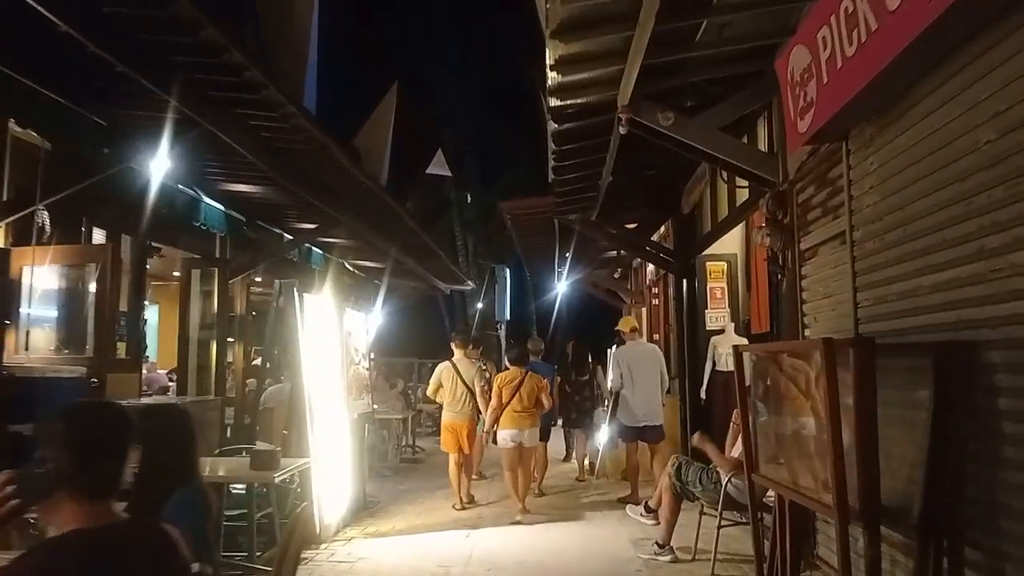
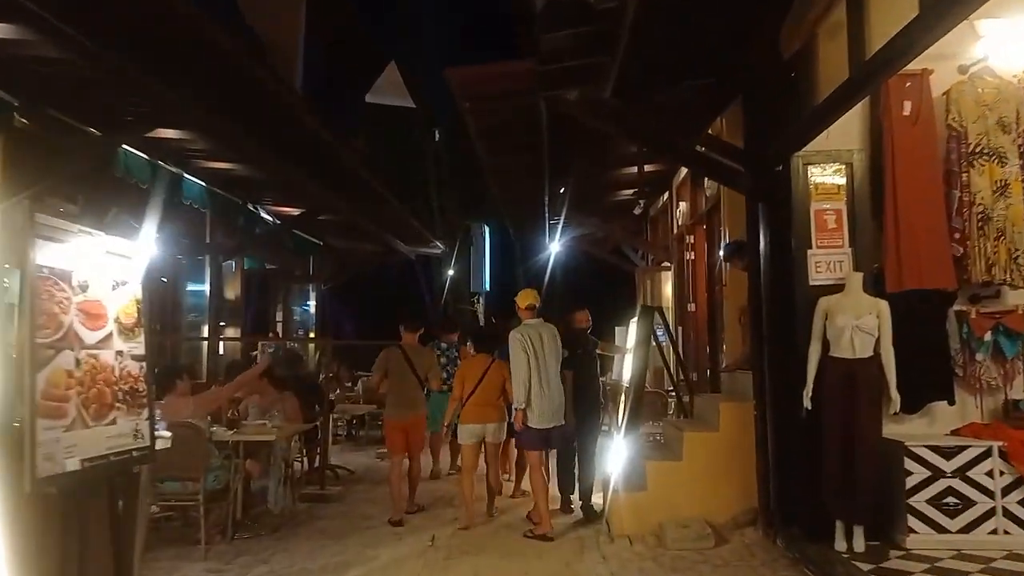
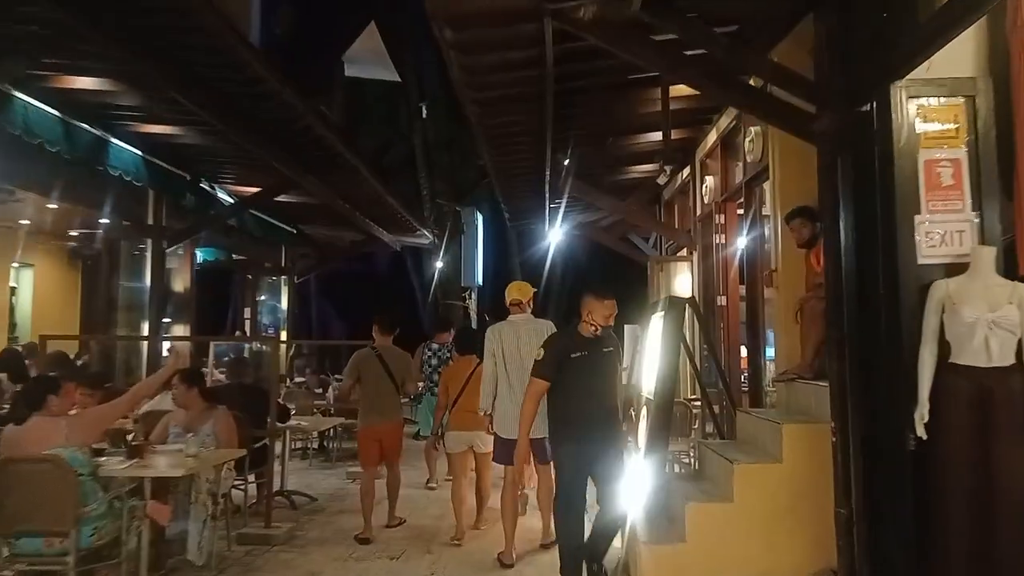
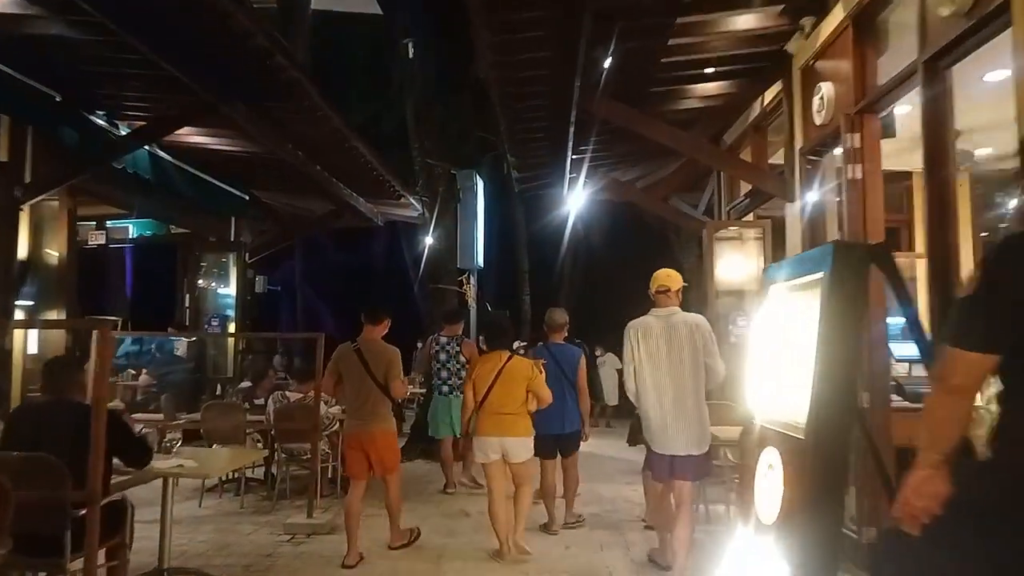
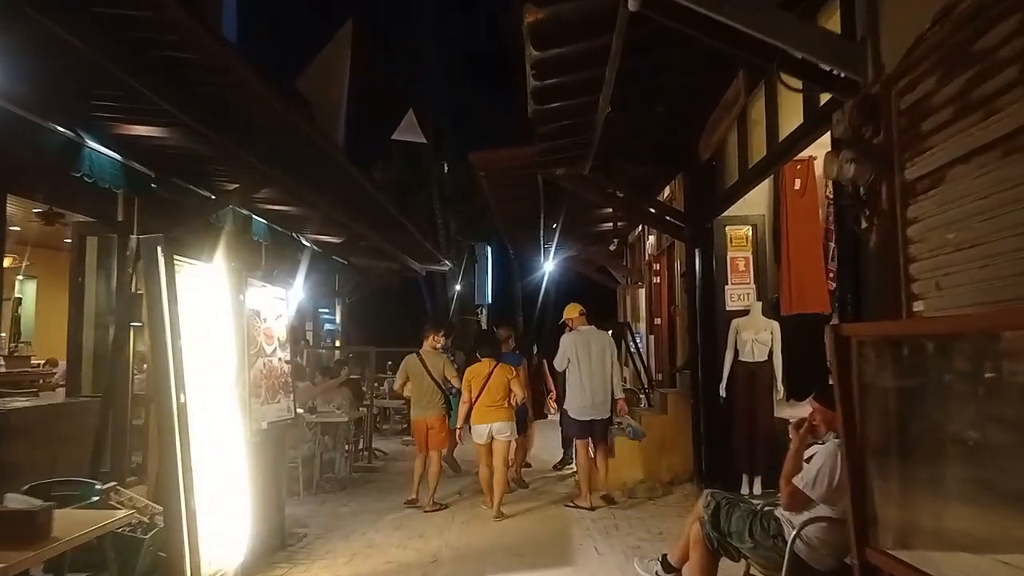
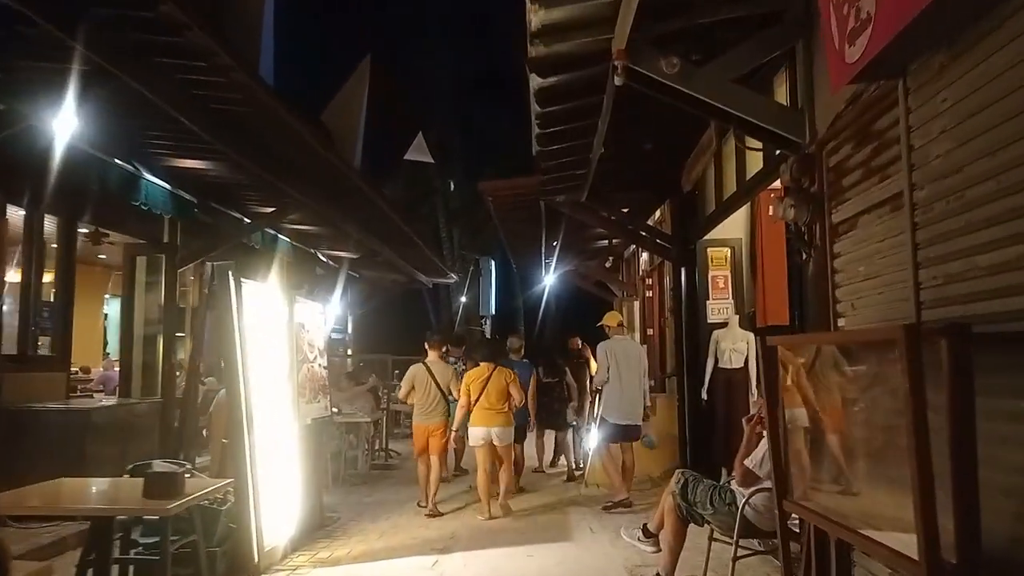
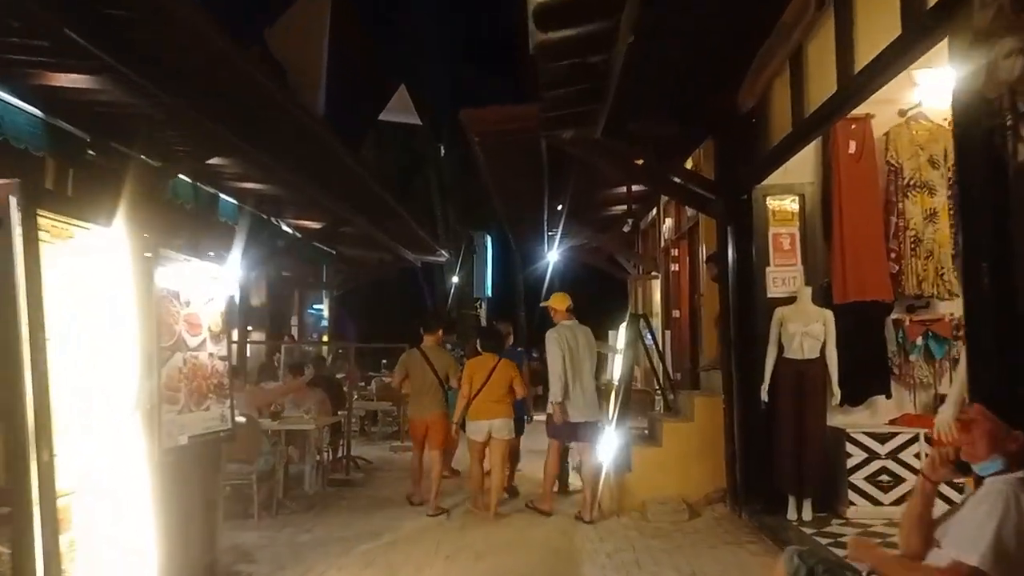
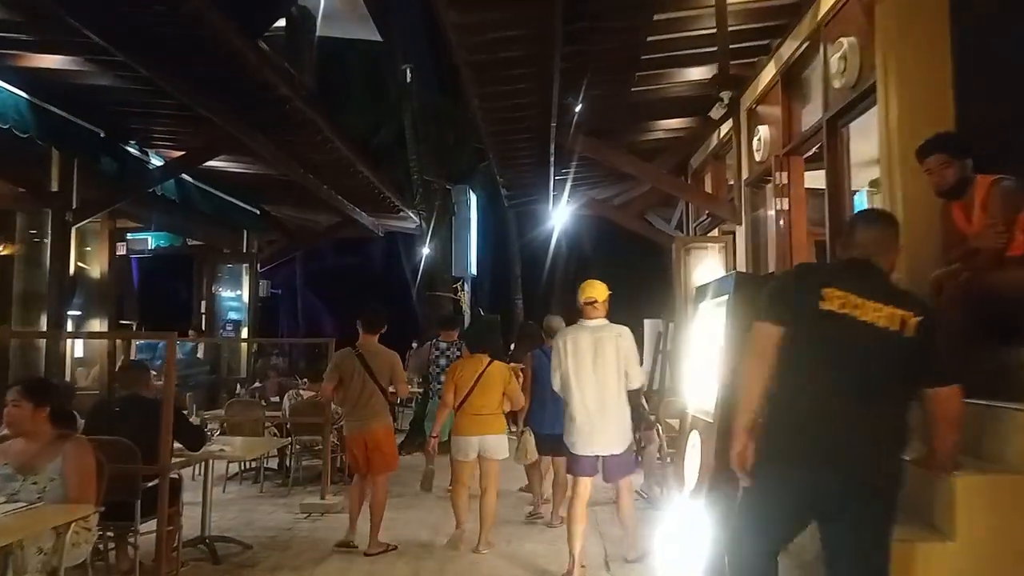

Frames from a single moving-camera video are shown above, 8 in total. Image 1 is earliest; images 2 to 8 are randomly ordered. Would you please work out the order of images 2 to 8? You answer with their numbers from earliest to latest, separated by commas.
6, 5, 7, 2, 3, 8, 4
